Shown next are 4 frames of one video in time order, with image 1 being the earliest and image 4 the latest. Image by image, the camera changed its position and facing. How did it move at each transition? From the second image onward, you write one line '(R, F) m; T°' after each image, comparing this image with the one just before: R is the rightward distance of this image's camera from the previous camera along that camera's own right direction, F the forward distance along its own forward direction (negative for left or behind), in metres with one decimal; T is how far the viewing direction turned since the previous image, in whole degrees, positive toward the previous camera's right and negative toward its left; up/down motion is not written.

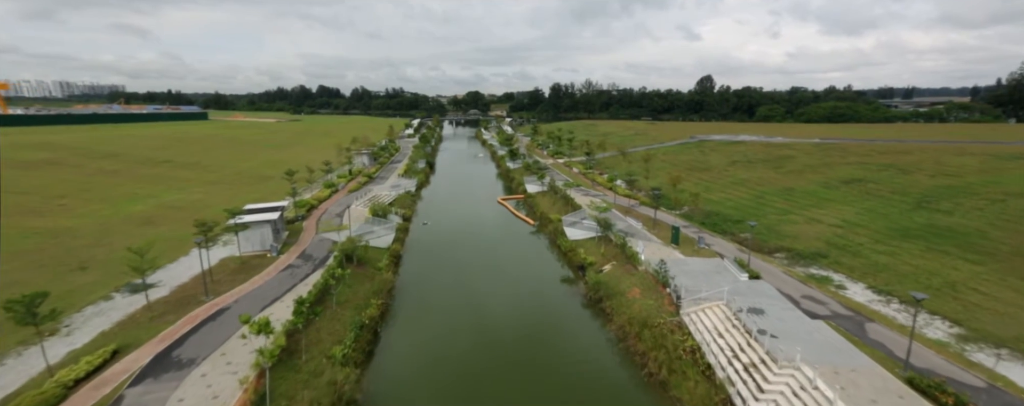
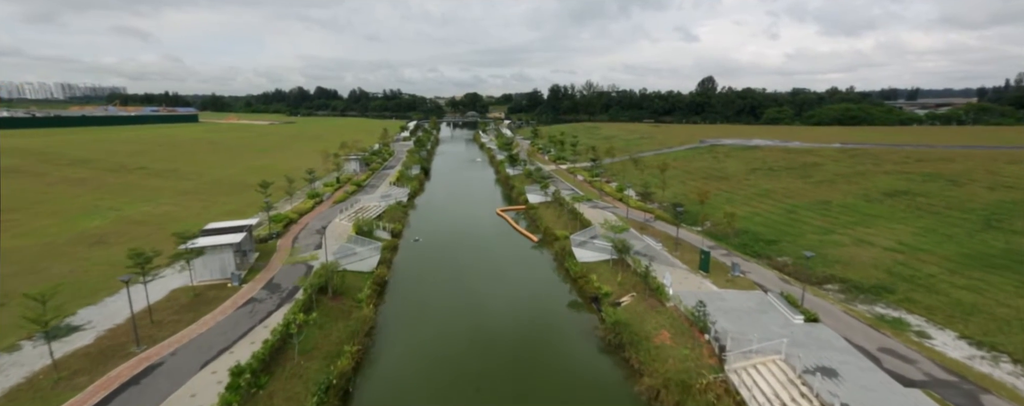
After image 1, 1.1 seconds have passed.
(-0.1, +3.3) m; 0°
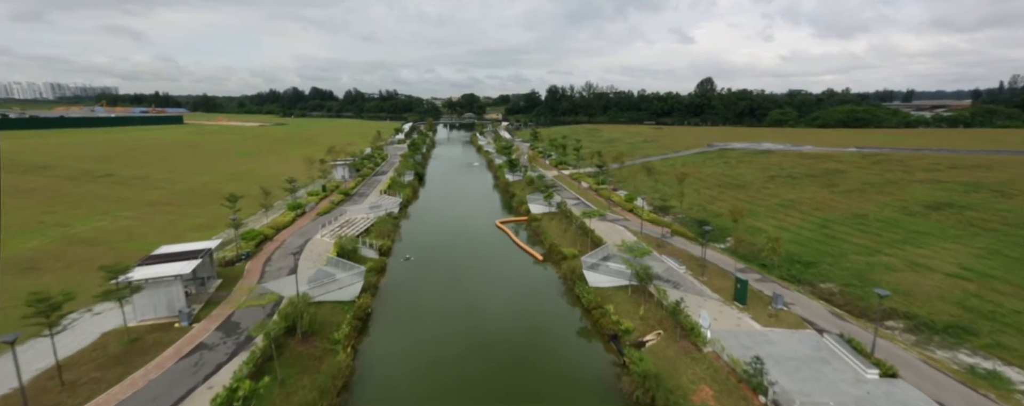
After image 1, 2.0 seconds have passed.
(-0.3, +2.9) m; +1°
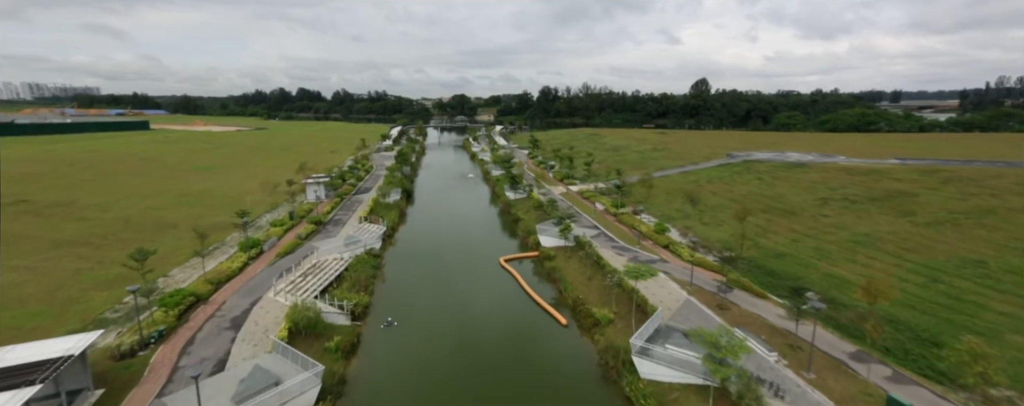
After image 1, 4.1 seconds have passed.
(-1.1, +6.0) m; +1°
